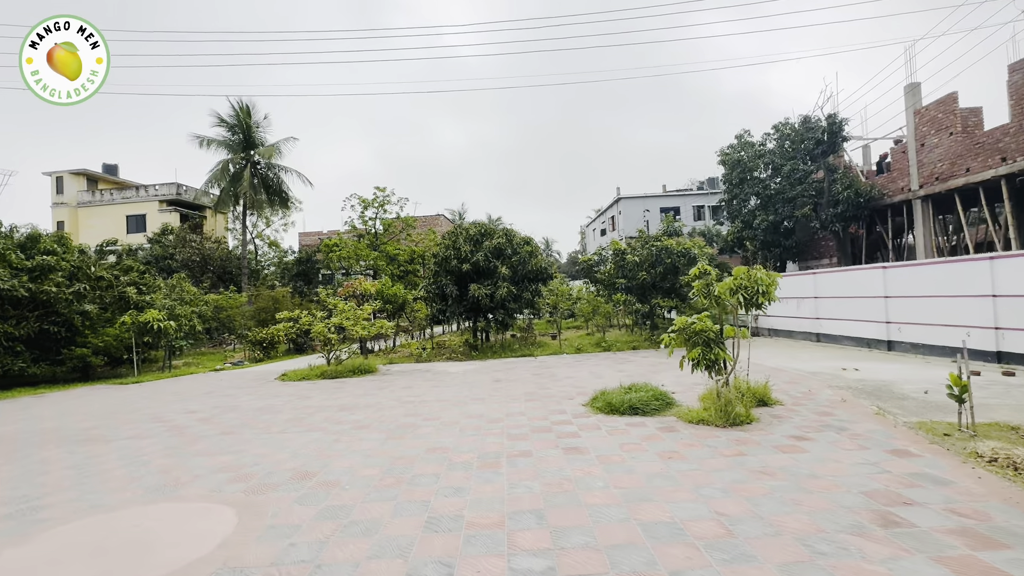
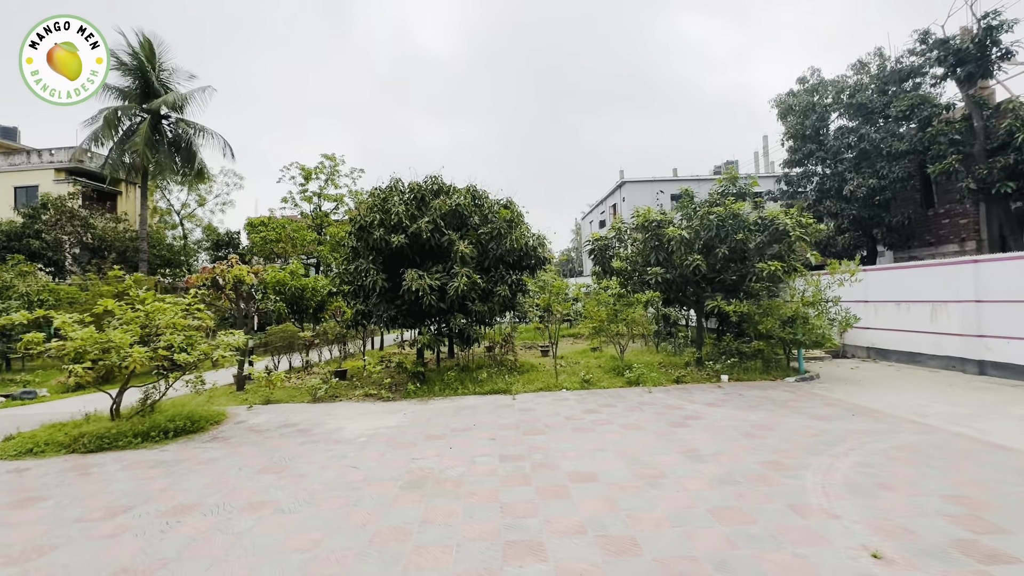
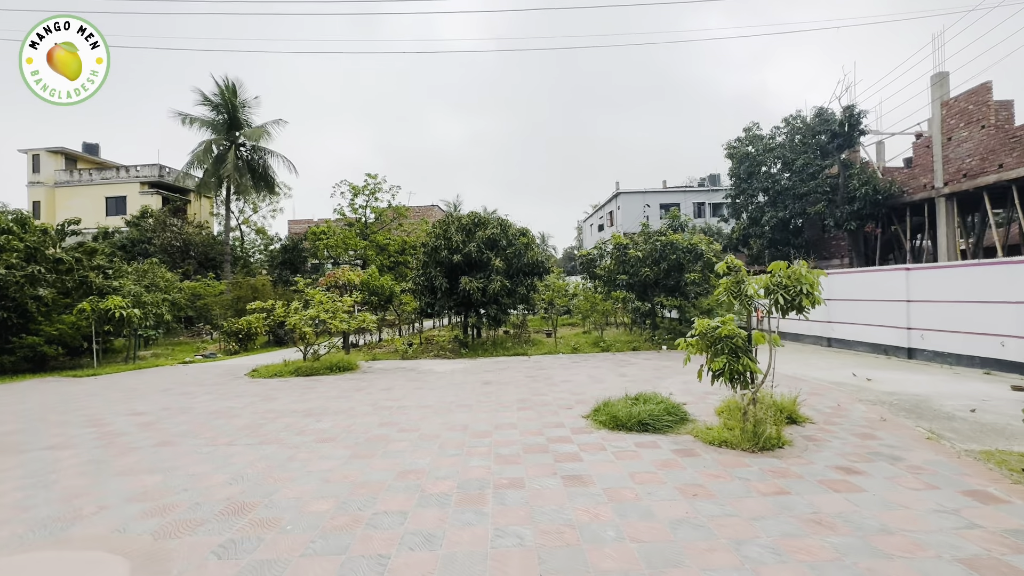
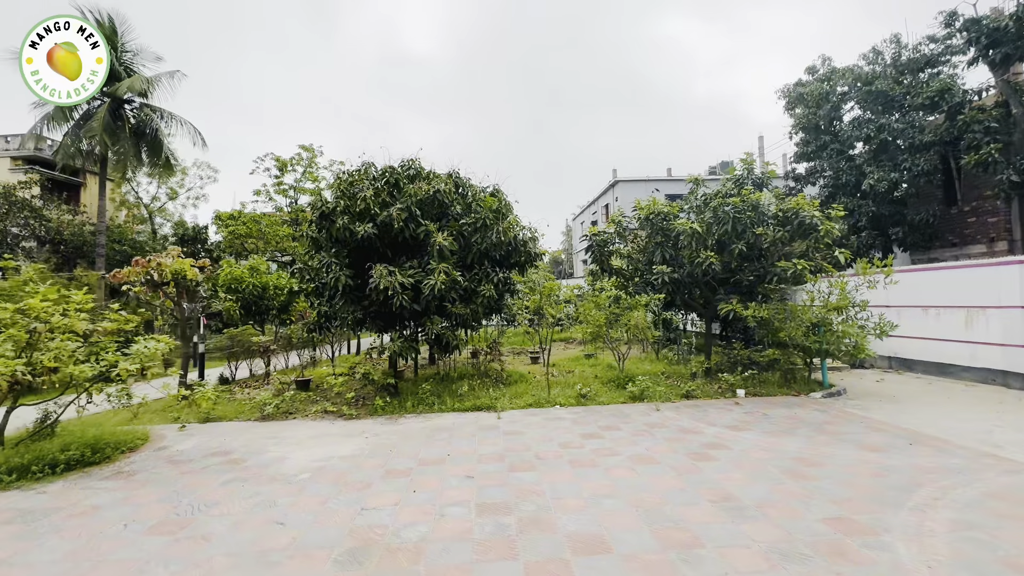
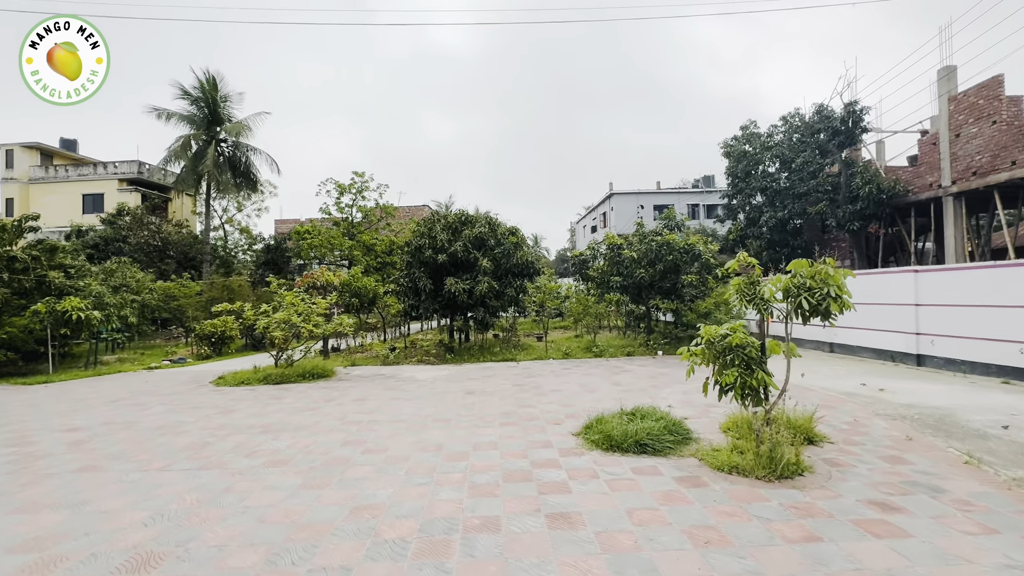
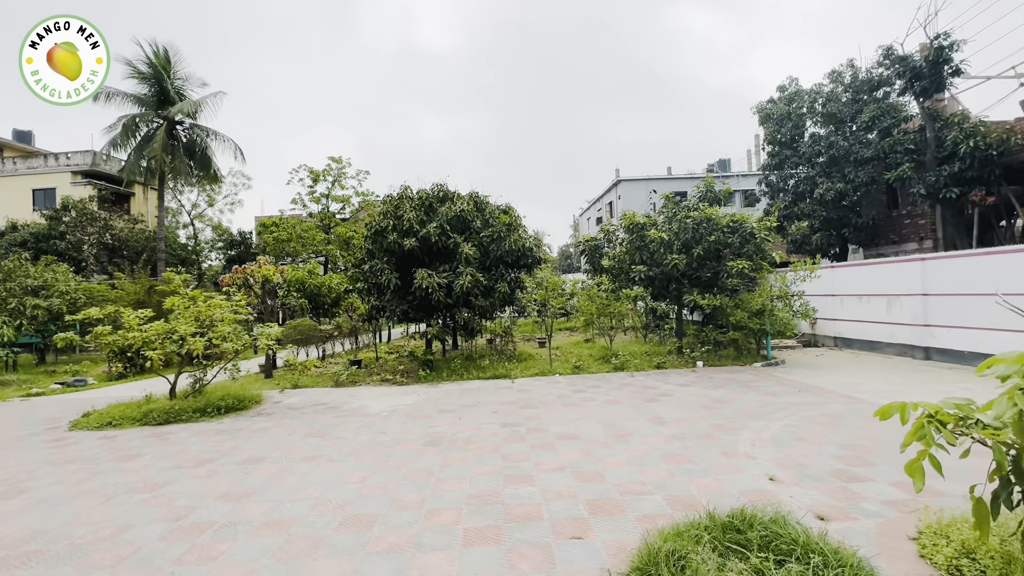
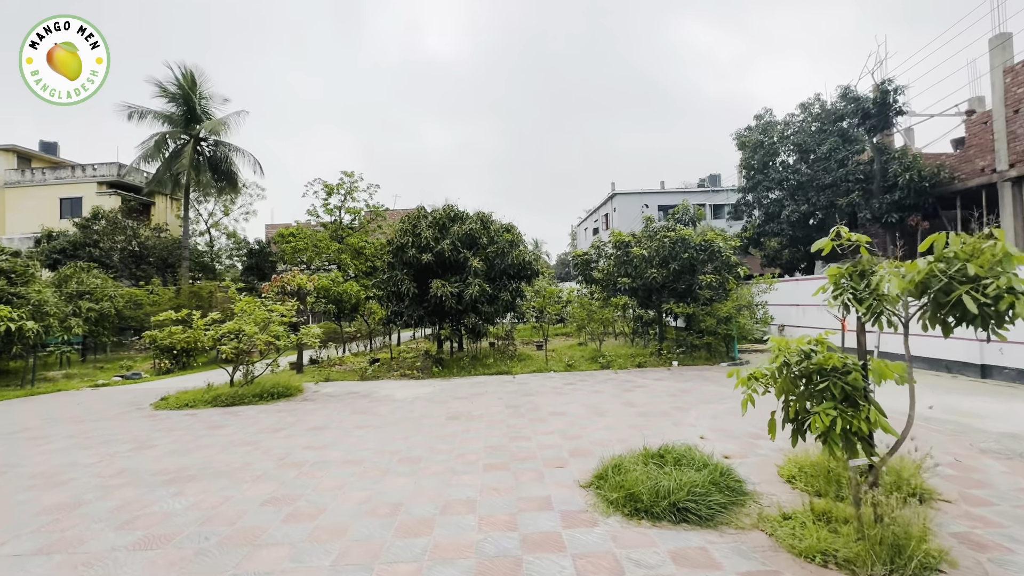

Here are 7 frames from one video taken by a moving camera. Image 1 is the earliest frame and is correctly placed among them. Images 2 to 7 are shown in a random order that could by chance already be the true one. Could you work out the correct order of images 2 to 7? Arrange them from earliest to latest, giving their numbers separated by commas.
3, 5, 7, 6, 2, 4
